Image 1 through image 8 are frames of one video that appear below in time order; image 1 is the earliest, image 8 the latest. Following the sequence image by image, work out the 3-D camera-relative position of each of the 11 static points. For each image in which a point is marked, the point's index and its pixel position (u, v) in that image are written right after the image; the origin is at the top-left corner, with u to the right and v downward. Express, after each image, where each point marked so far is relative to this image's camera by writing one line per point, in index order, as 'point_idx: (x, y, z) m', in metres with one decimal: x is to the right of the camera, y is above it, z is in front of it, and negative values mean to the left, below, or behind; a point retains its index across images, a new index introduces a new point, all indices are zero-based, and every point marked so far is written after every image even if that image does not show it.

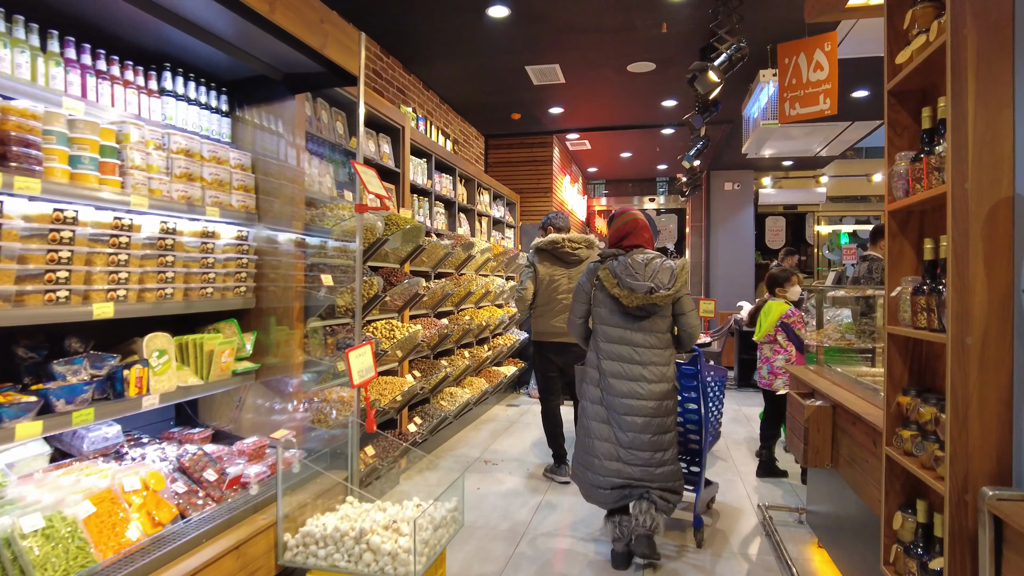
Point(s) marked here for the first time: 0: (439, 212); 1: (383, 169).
0: (-0.5, +0.5, +4.4) m
1: (-0.7, +0.6, +3.5) m
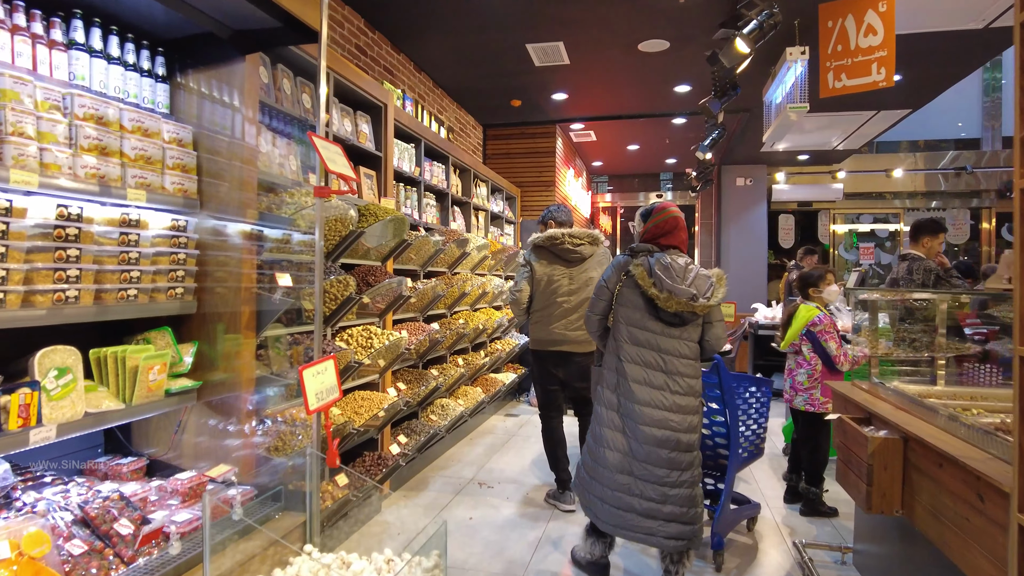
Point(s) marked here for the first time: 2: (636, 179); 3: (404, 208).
0: (-0.5, +0.5, +4.0) m
1: (-0.7, +0.6, +3.0) m
2: (+1.9, +1.7, +10.0) m
3: (-0.6, +0.4, +3.5) m
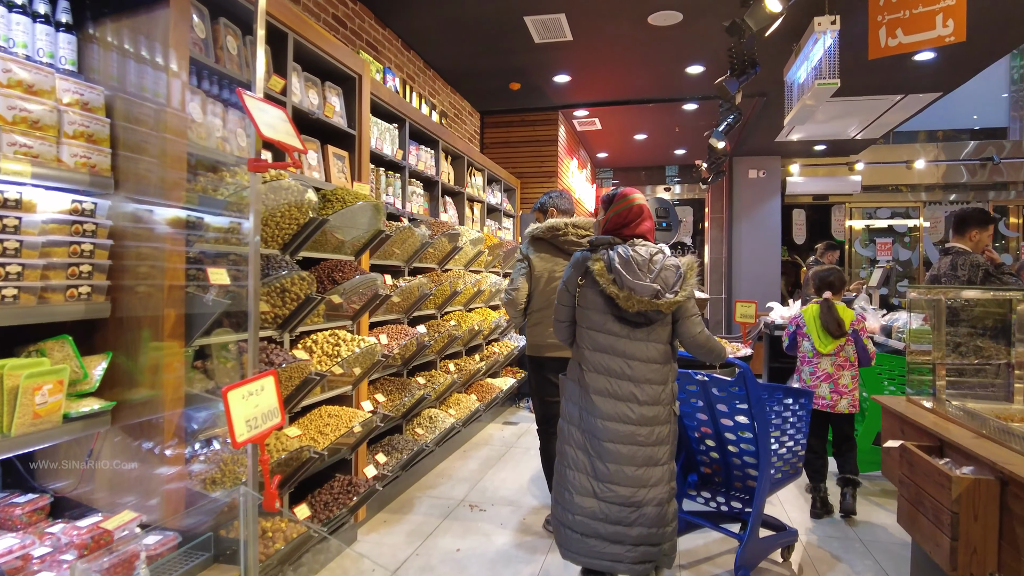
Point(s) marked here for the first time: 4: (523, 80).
0: (-0.5, +0.5, +3.6) m
1: (-0.8, +0.6, +2.6) m
2: (+1.9, +1.7, +9.6) m
3: (-0.6, +0.4, +3.1) m
4: (+0.1, +1.6, +5.1) m
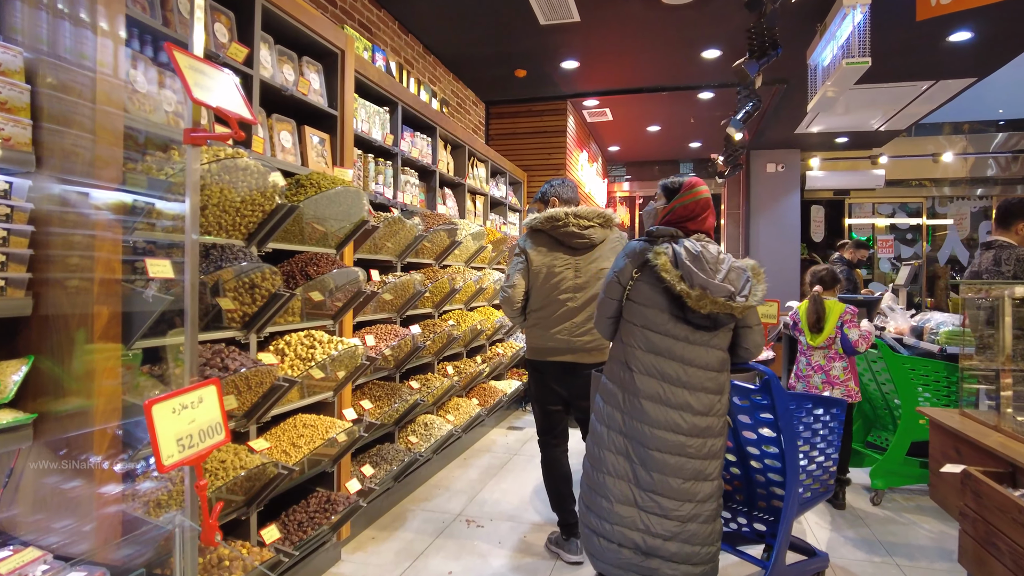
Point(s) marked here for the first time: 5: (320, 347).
0: (-0.5, +0.5, +3.3) m
1: (-0.8, +0.7, +2.4) m
2: (+2.1, +1.7, +9.3) m
3: (-0.6, +0.5, +2.9) m
4: (+0.1, +1.7, +4.9) m
5: (-0.7, -0.2, +2.2) m
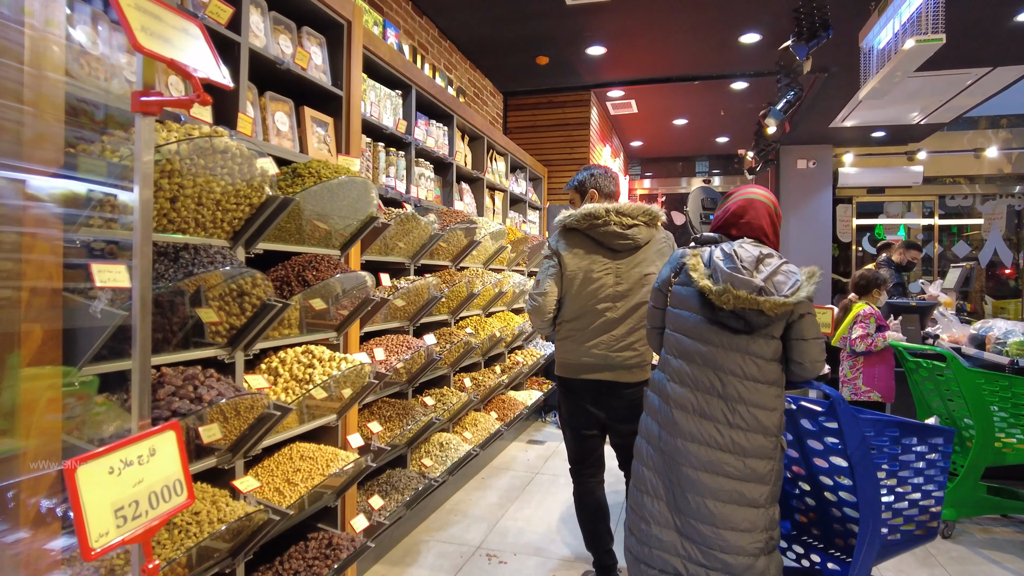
0: (-0.4, +0.5, +3.0) m
1: (-0.7, +0.6, +2.1) m
2: (+2.3, +1.7, +8.9) m
3: (-0.5, +0.4, +2.6) m
4: (+0.3, +1.6, +4.5) m
5: (-0.6, -0.2, +1.9) m
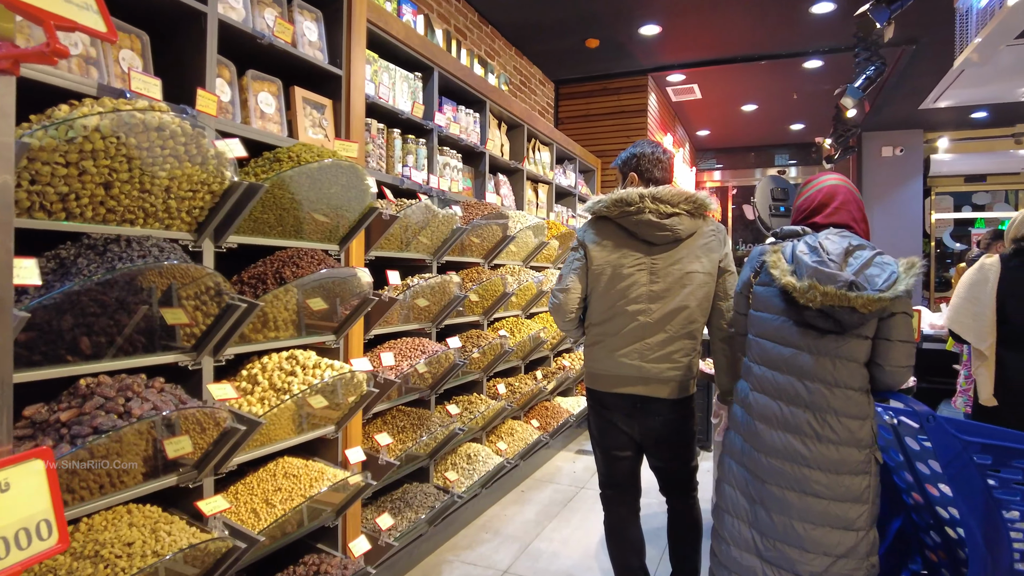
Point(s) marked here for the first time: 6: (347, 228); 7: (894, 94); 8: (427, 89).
0: (-0.2, +0.5, +2.8) m
1: (-0.6, +0.6, +1.9) m
2: (+3.1, +1.7, +8.3) m
3: (-0.4, +0.4, +2.4) m
4: (+0.6, +1.6, +4.2) m
5: (-0.5, -0.2, +1.7) m
6: (-0.5, +0.2, +1.9) m
7: (+3.2, +1.6, +5.4) m
8: (-0.3, +0.8, +2.5) m
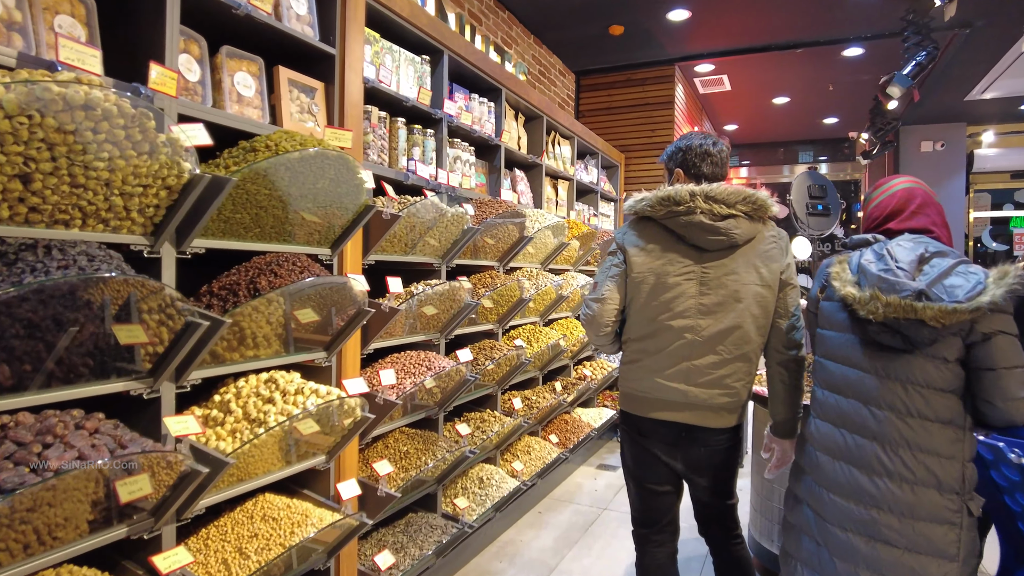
0: (-0.2, +0.5, +2.5) m
1: (-0.6, +0.6, +1.6) m
2: (+3.3, +1.7, +8.0) m
3: (-0.4, +0.4, +2.1) m
4: (+0.7, +1.6, +3.9) m
5: (-0.5, -0.2, +1.5) m
6: (-0.4, +0.1, +1.7) m
7: (+3.3, +1.6, +5.0) m
8: (-0.3, +0.8, +2.3) m
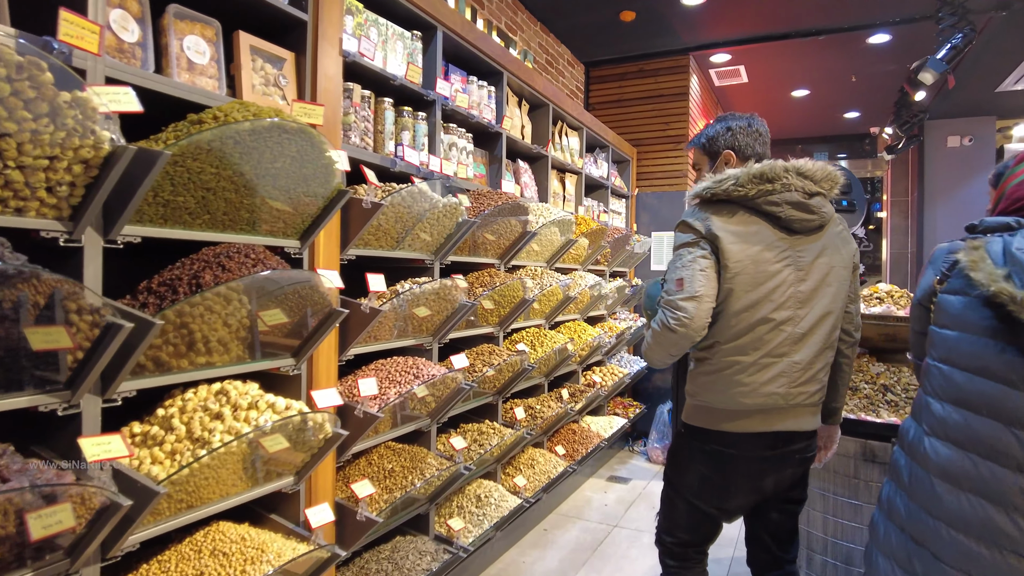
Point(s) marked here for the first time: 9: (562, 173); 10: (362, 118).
0: (-0.2, +0.5, +2.3) m
1: (-0.6, +0.6, +1.4) m
2: (+3.4, +1.7, +7.7) m
3: (-0.4, +0.4, +1.9) m
4: (+0.7, +1.6, +3.7) m
5: (-0.5, -0.2, +1.3) m
6: (-0.4, +0.2, +1.4) m
7: (+3.4, +1.6, +4.8) m
8: (-0.3, +0.8, +2.1) m
9: (+0.3, +0.6, +3.4) m
10: (-0.4, +0.5, +1.8) m
